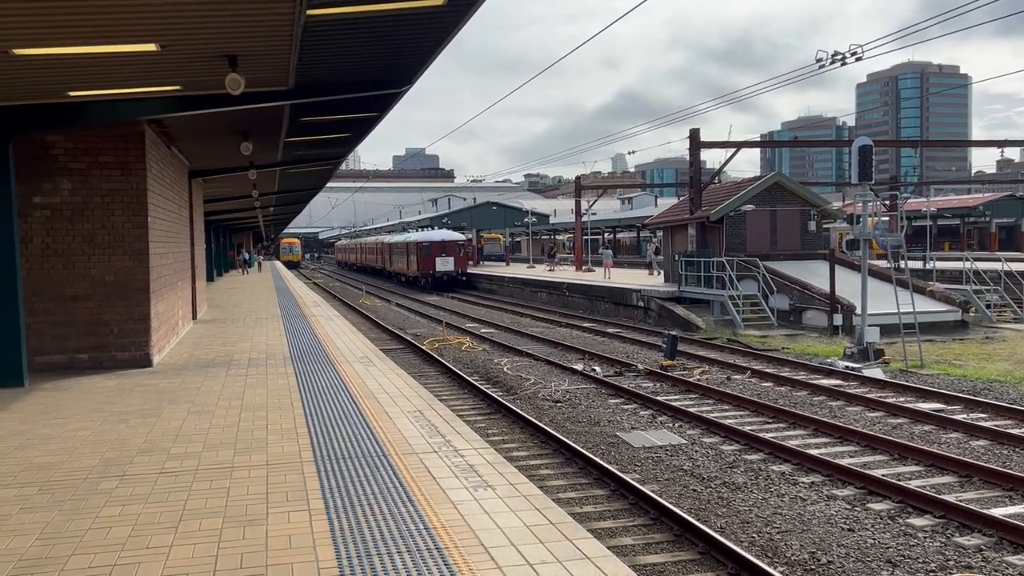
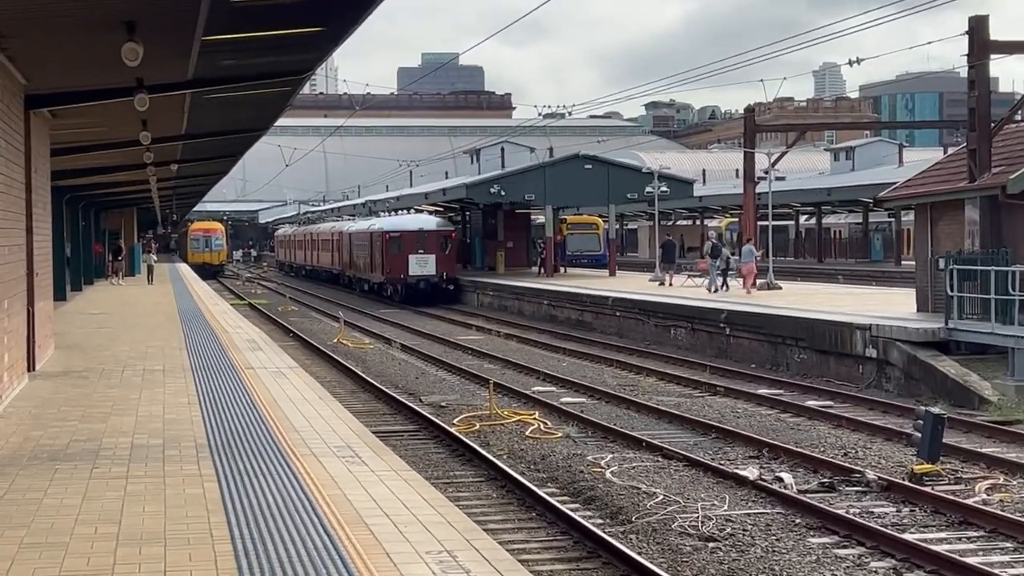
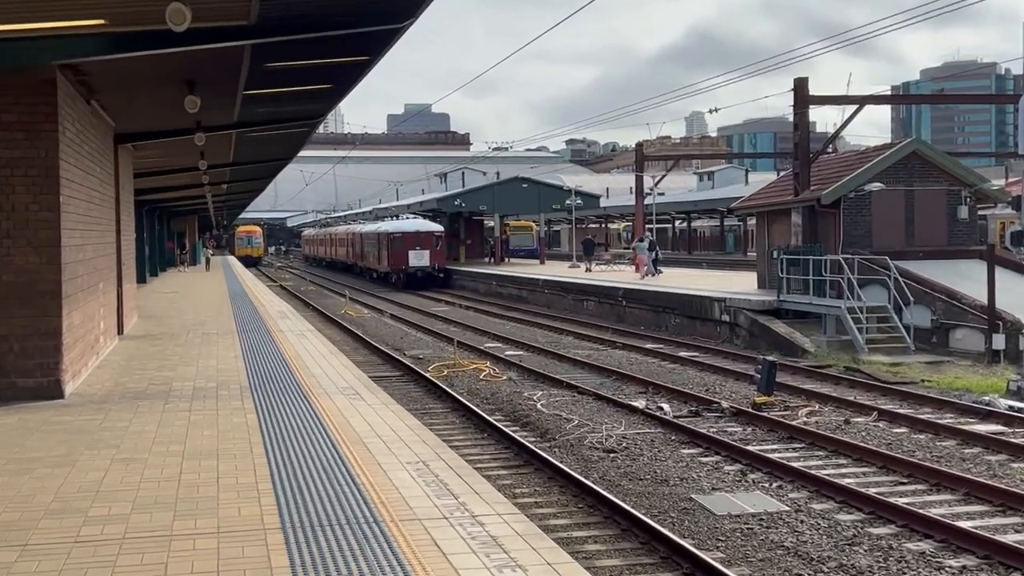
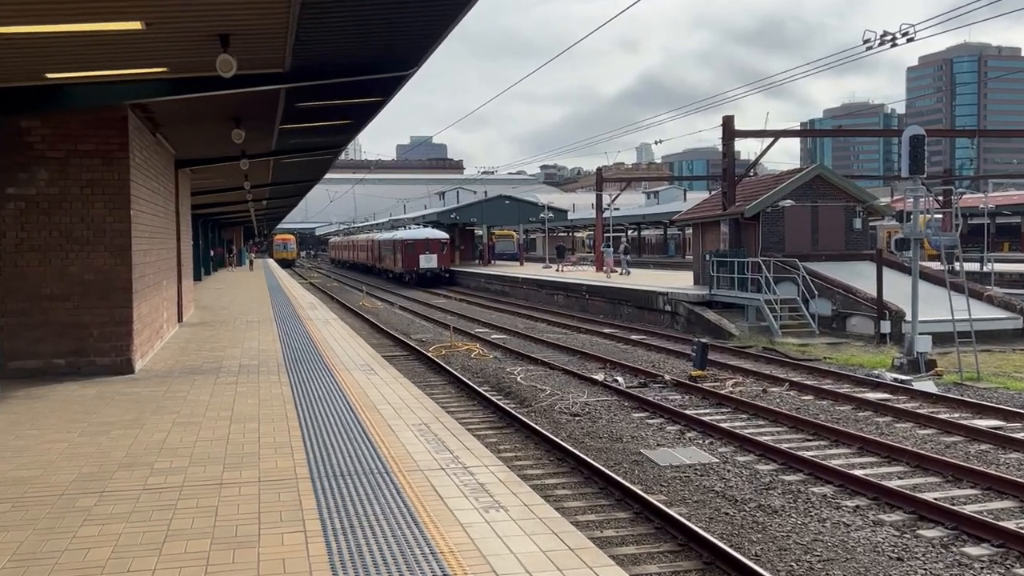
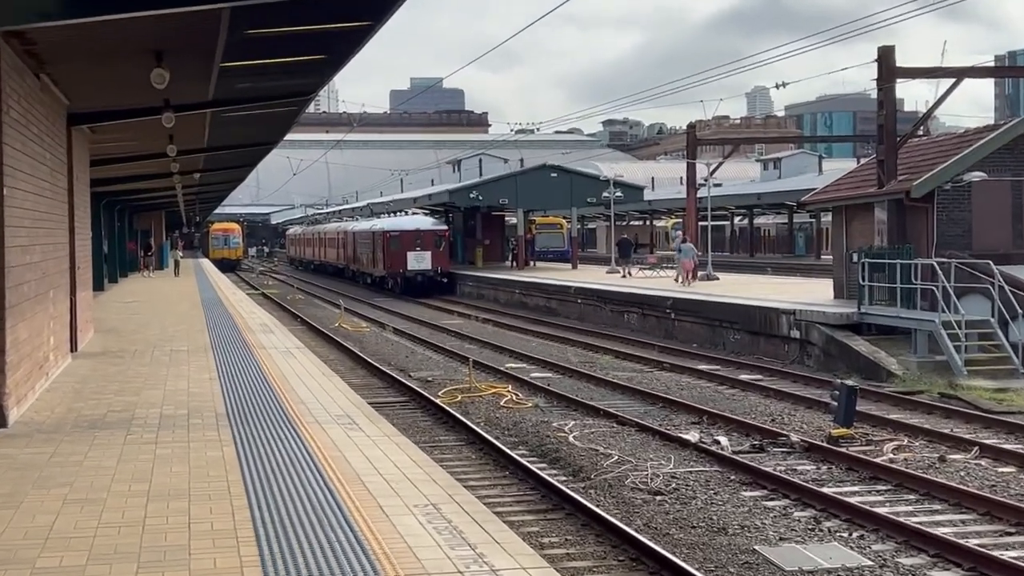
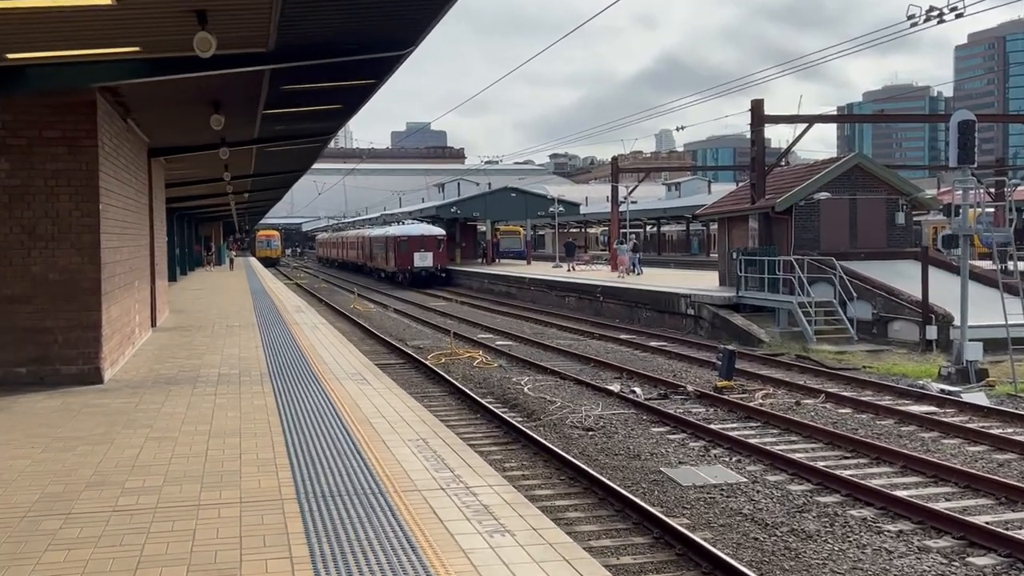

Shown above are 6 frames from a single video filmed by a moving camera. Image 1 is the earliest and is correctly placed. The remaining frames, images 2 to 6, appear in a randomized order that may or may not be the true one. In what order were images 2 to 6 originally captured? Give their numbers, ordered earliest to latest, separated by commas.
4, 6, 3, 5, 2
